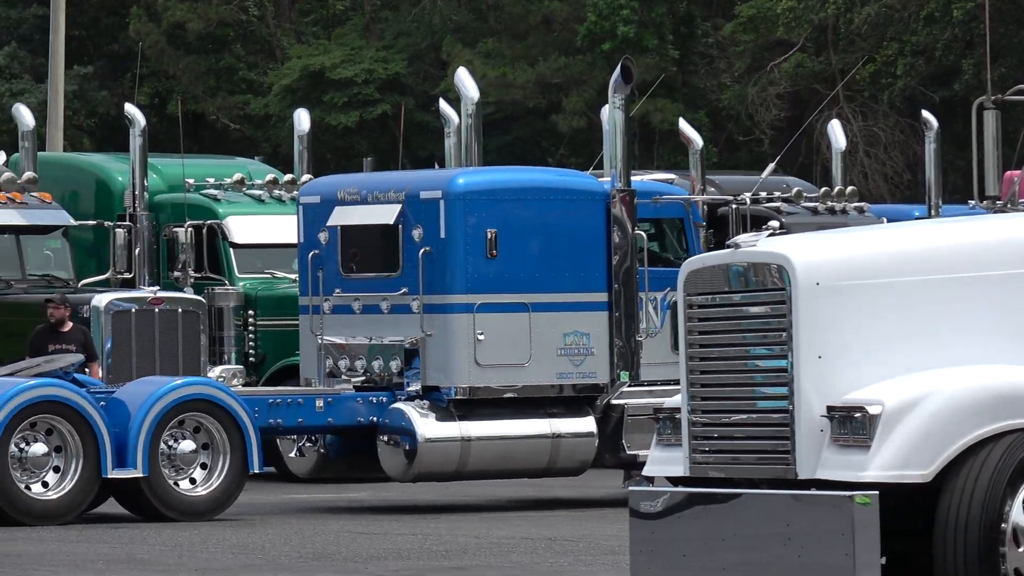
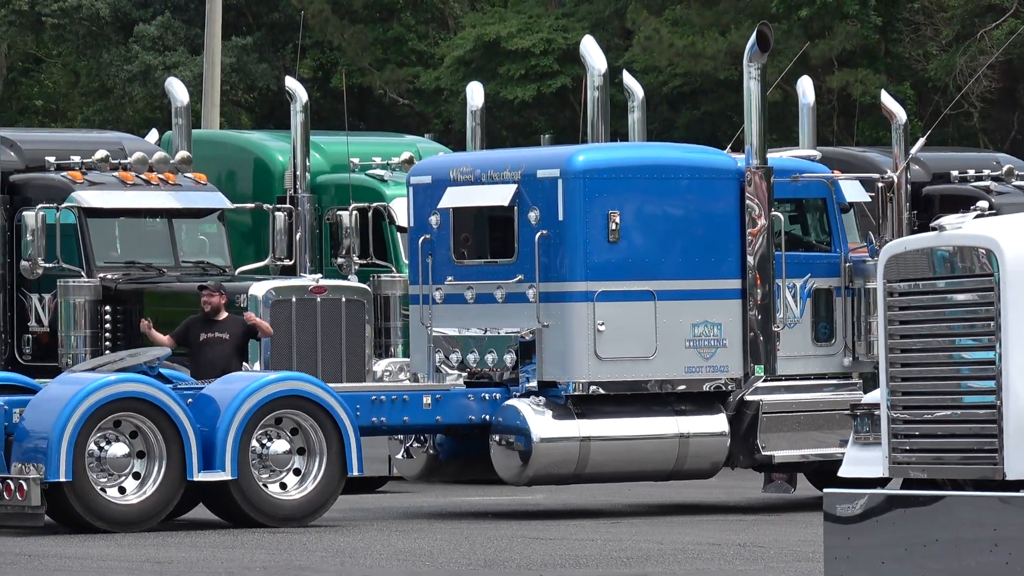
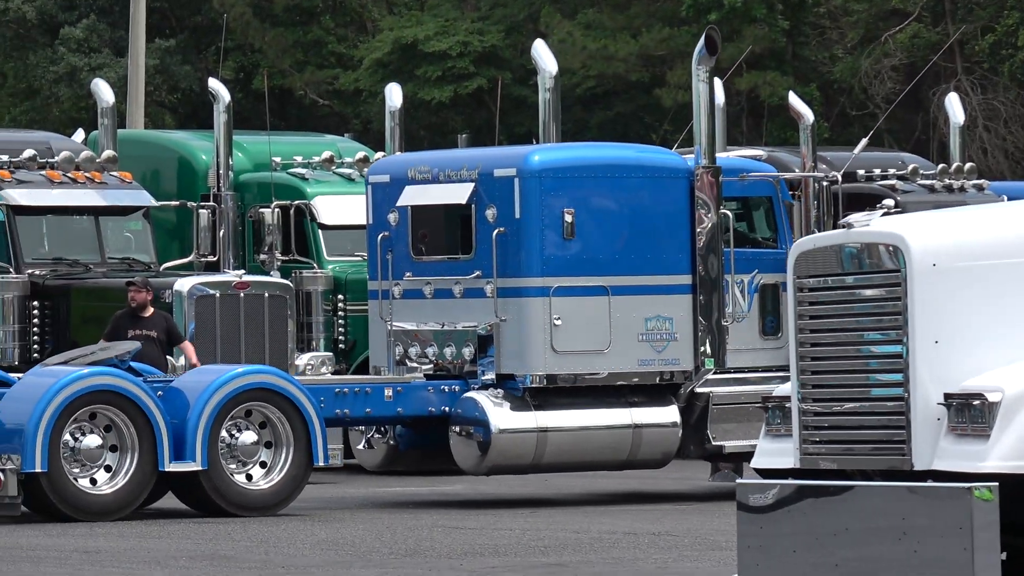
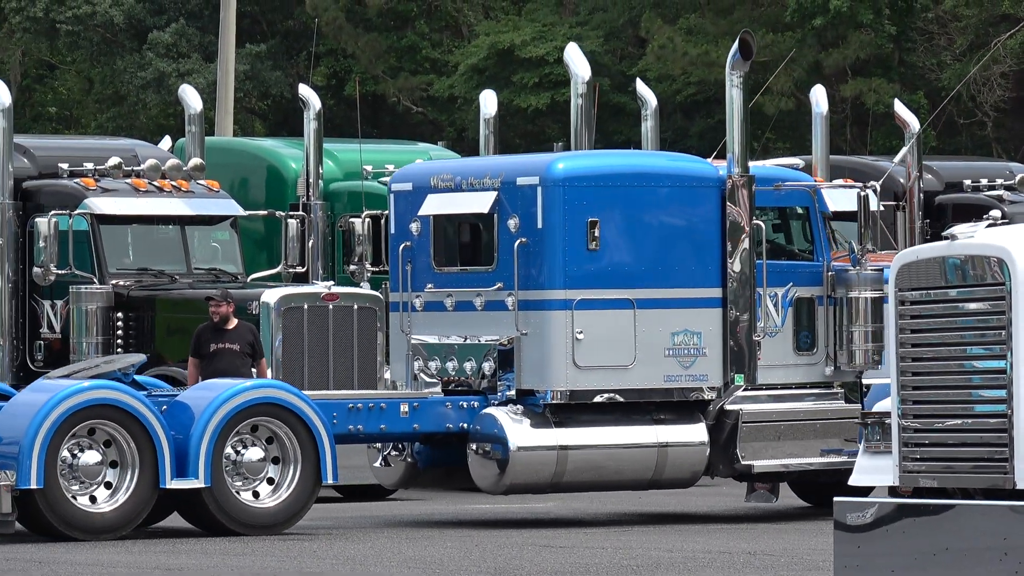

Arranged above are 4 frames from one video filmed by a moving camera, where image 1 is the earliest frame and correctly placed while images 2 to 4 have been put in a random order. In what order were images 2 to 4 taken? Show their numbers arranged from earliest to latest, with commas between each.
3, 2, 4
